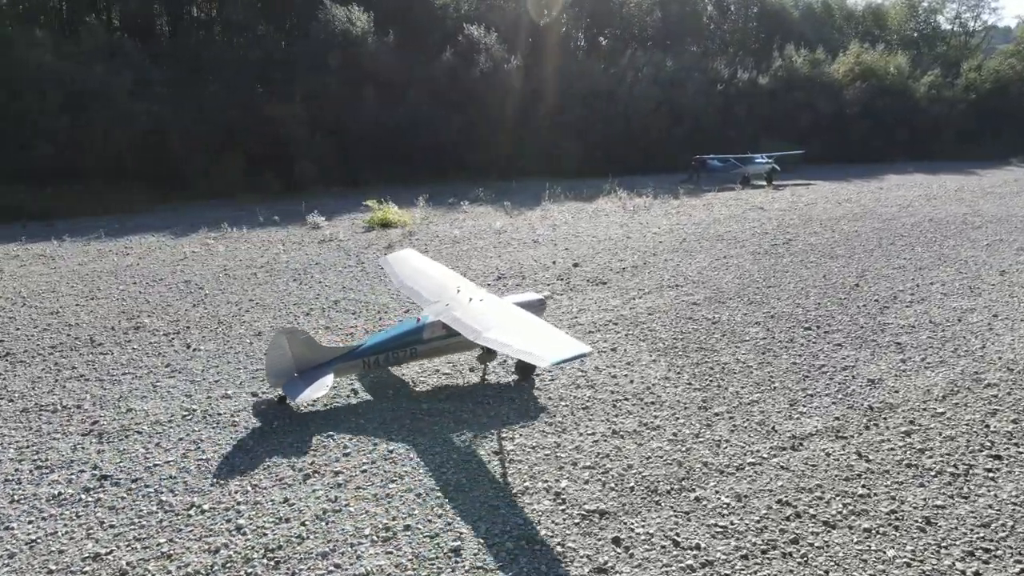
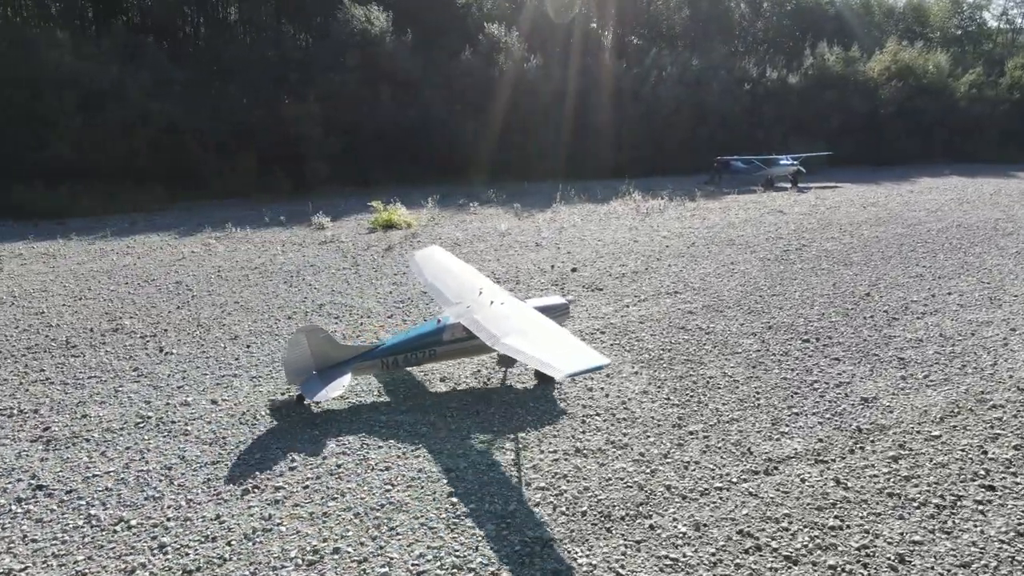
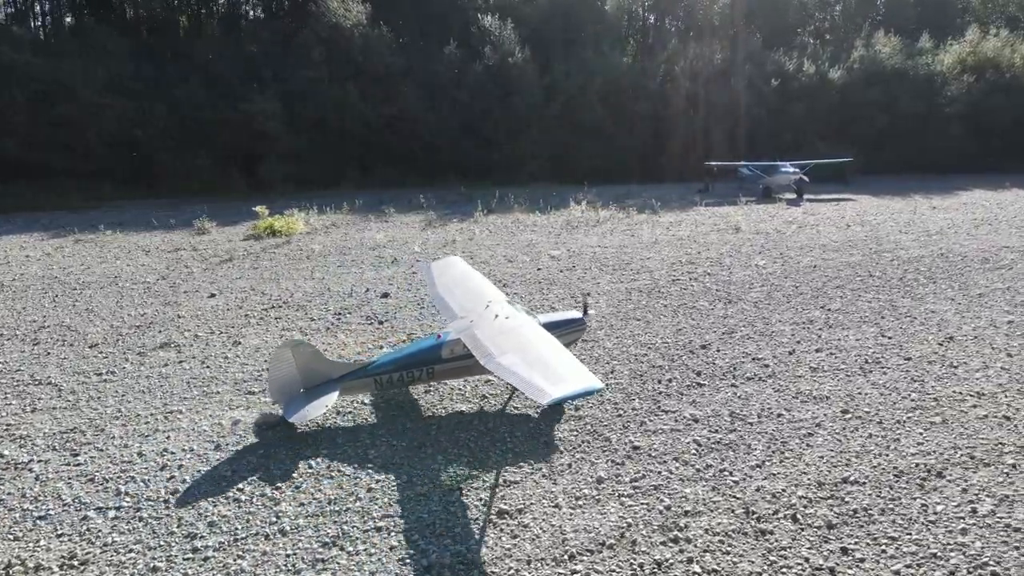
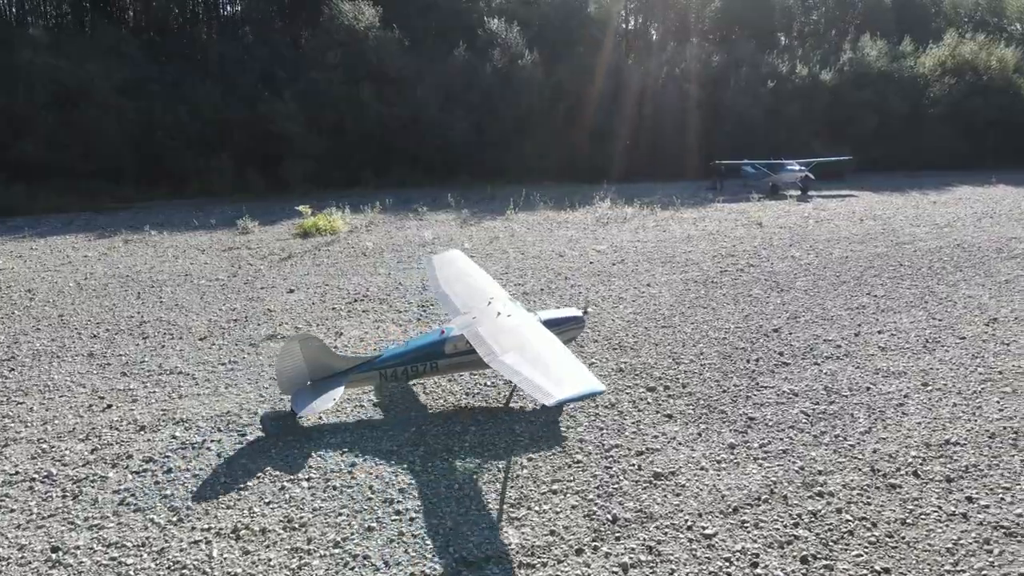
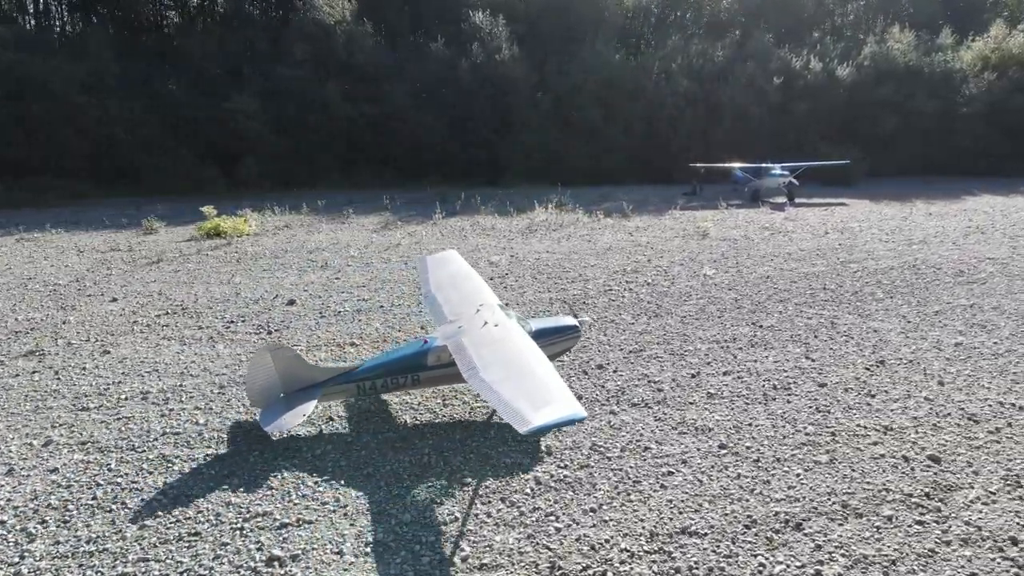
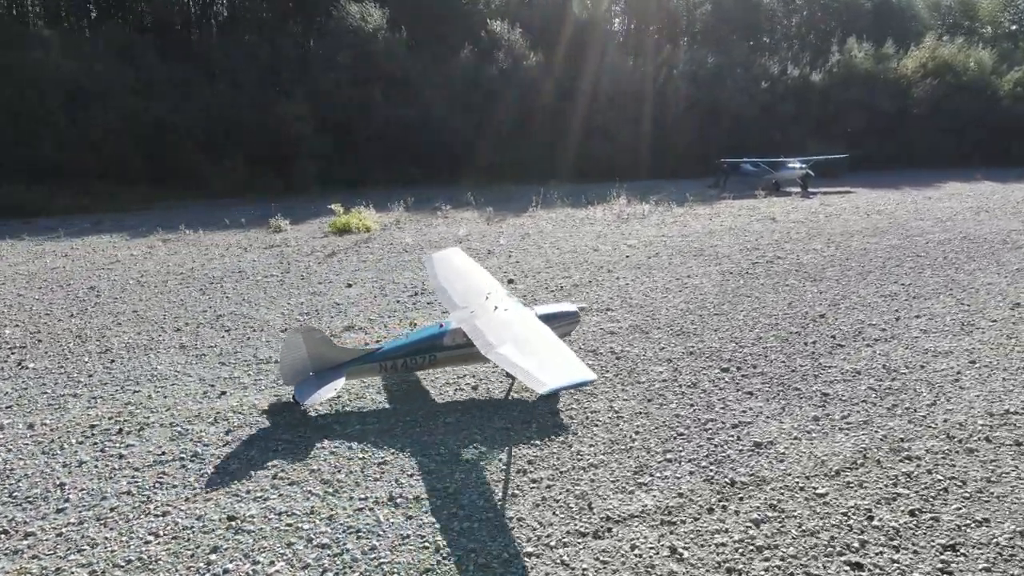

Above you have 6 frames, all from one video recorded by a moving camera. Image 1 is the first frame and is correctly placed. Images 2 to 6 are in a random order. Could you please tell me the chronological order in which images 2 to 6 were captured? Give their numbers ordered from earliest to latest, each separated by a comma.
2, 6, 4, 3, 5
